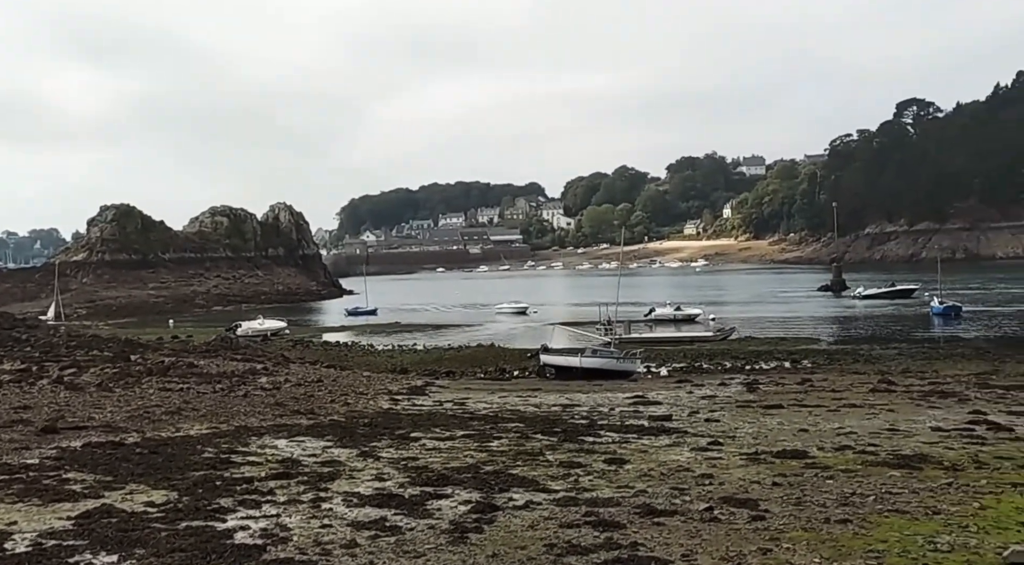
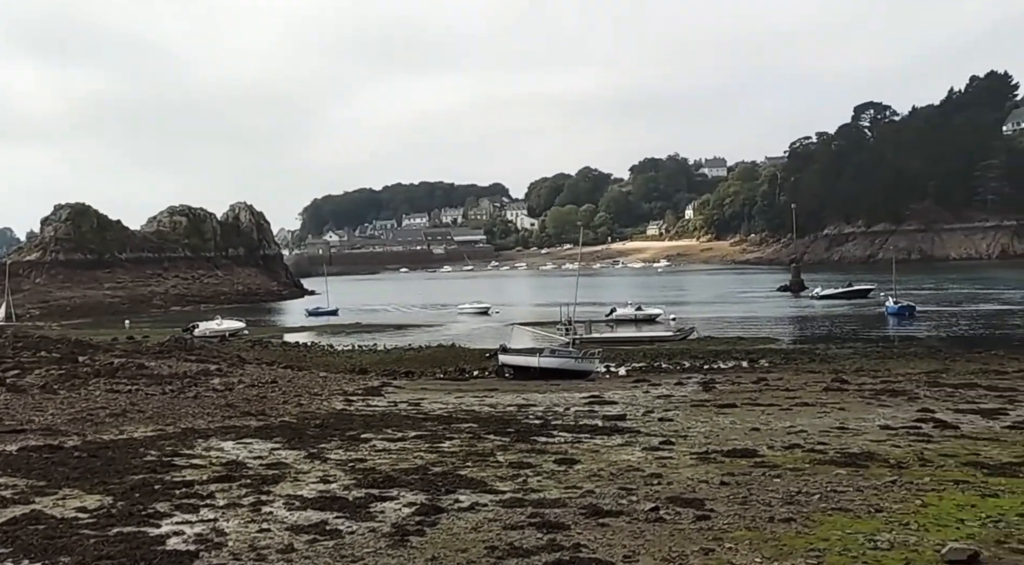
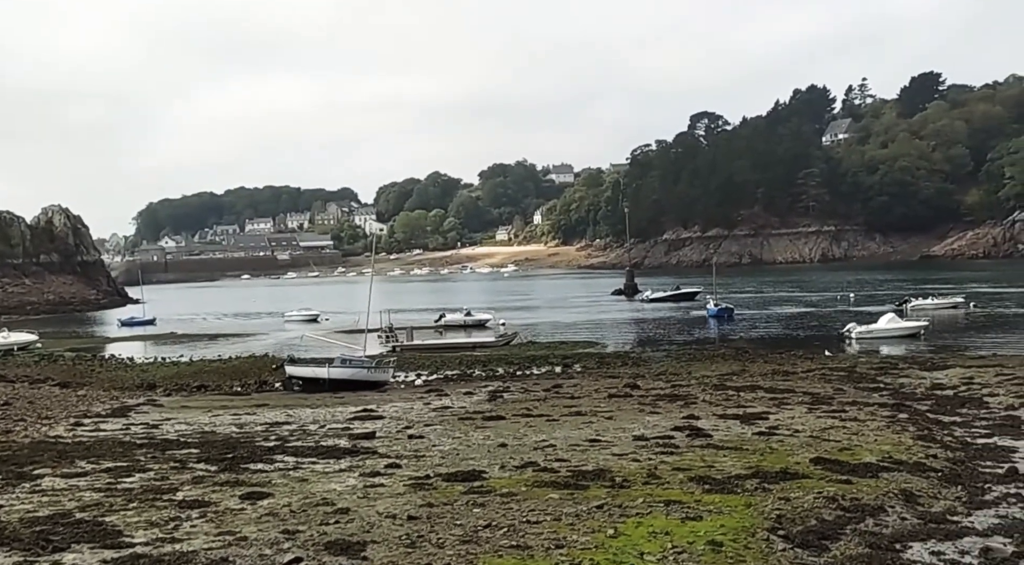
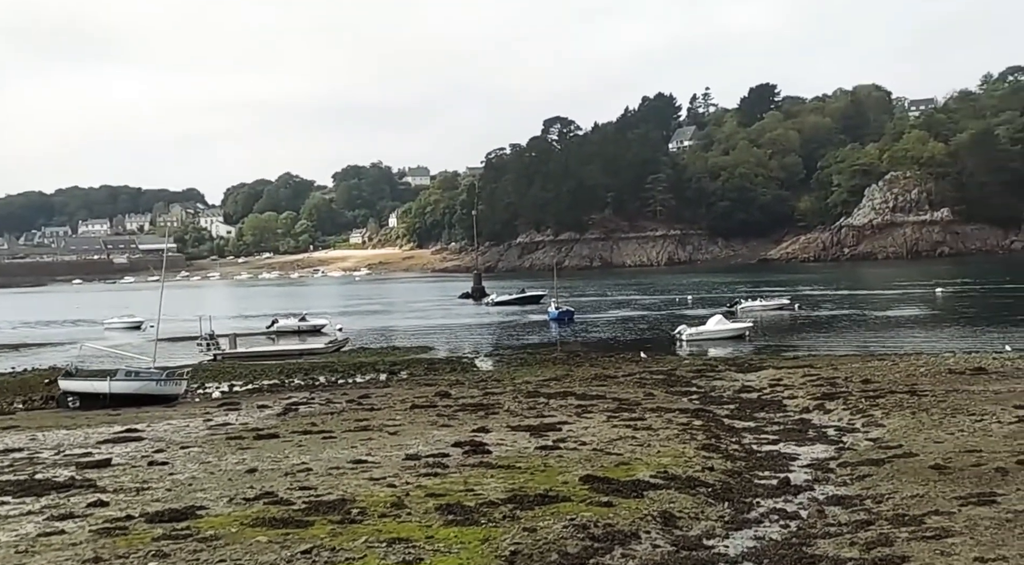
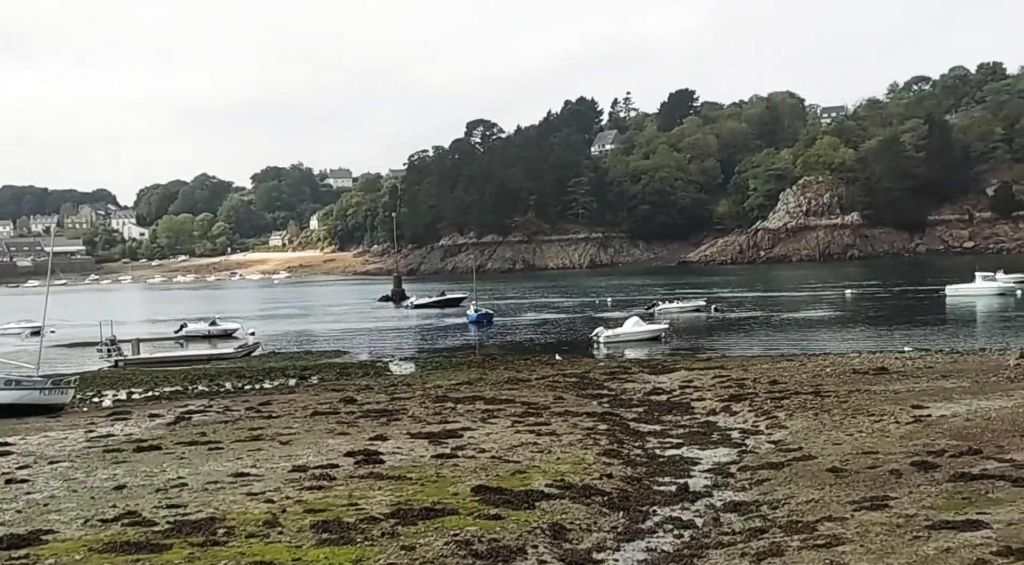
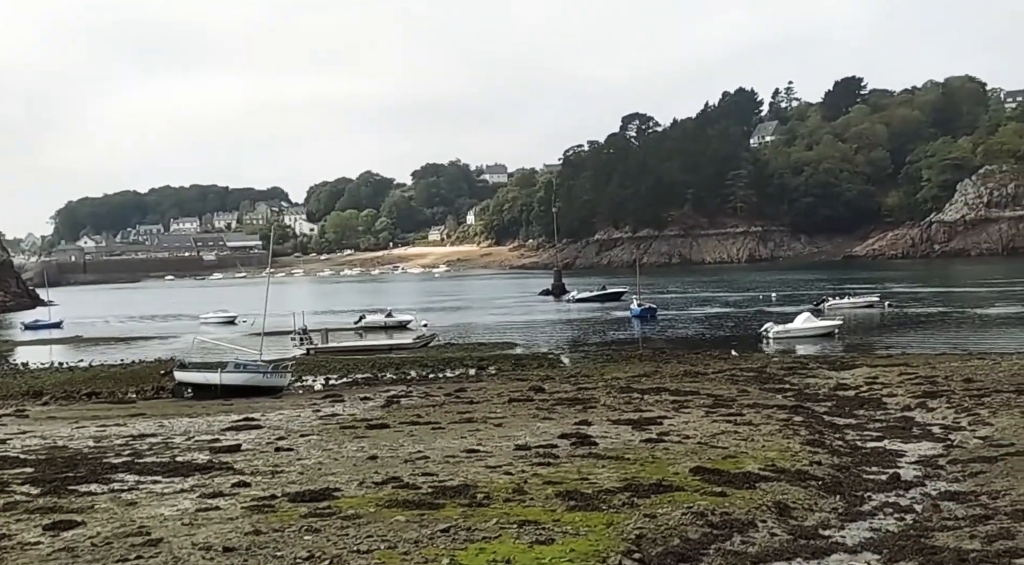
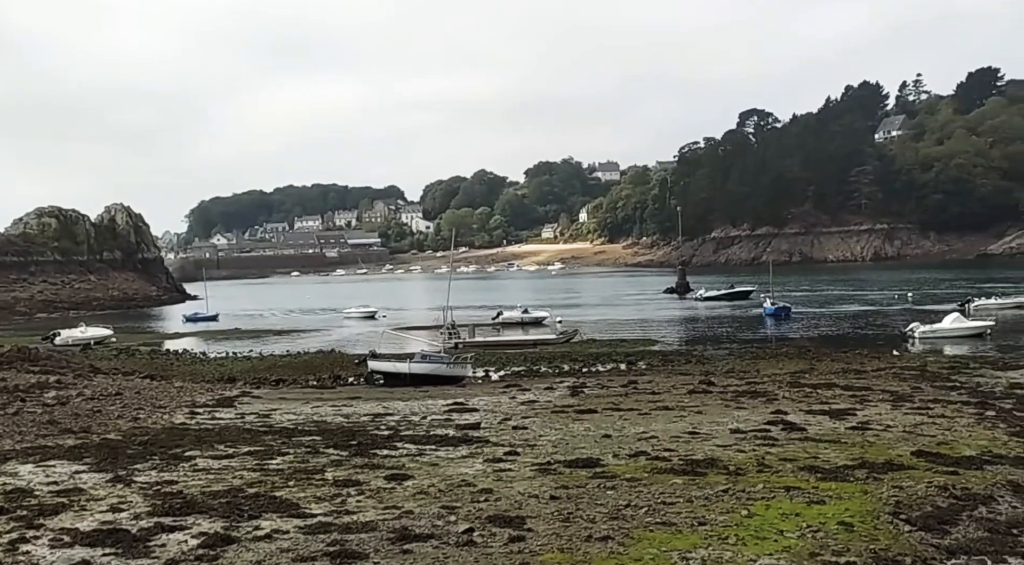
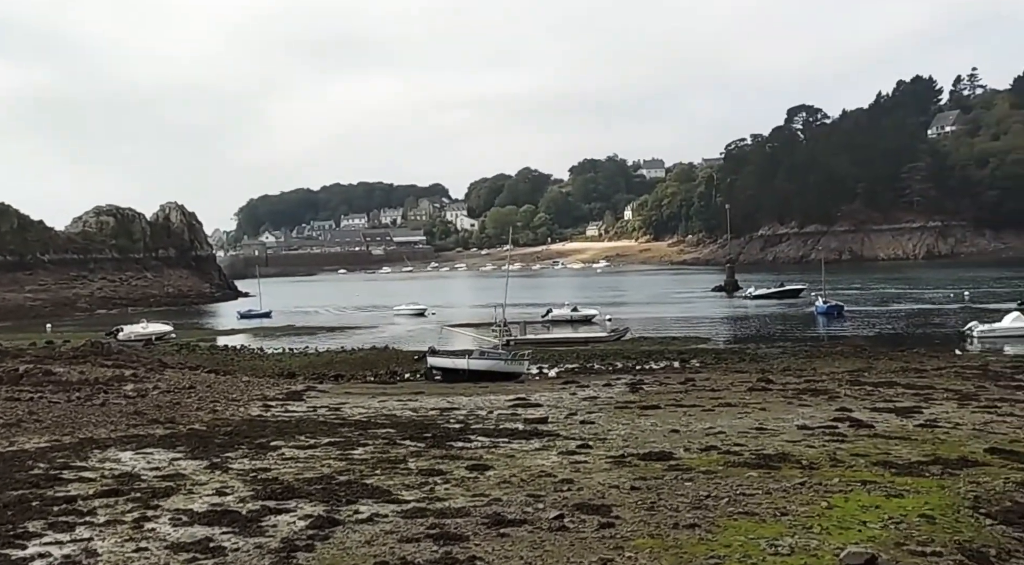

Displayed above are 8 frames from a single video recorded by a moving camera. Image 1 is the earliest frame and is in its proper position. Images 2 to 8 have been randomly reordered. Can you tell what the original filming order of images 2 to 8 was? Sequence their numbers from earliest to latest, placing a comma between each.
2, 8, 7, 3, 6, 4, 5
